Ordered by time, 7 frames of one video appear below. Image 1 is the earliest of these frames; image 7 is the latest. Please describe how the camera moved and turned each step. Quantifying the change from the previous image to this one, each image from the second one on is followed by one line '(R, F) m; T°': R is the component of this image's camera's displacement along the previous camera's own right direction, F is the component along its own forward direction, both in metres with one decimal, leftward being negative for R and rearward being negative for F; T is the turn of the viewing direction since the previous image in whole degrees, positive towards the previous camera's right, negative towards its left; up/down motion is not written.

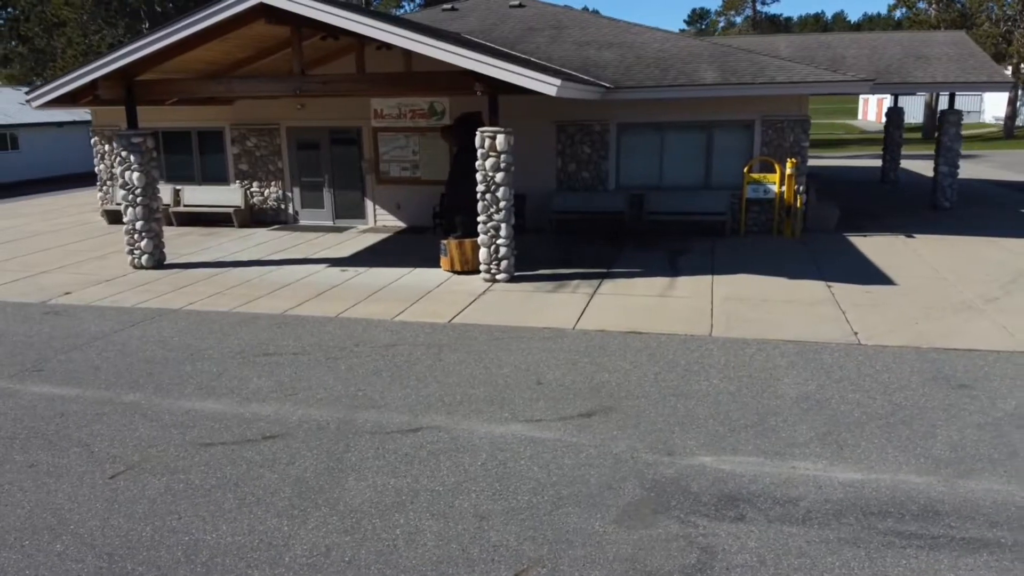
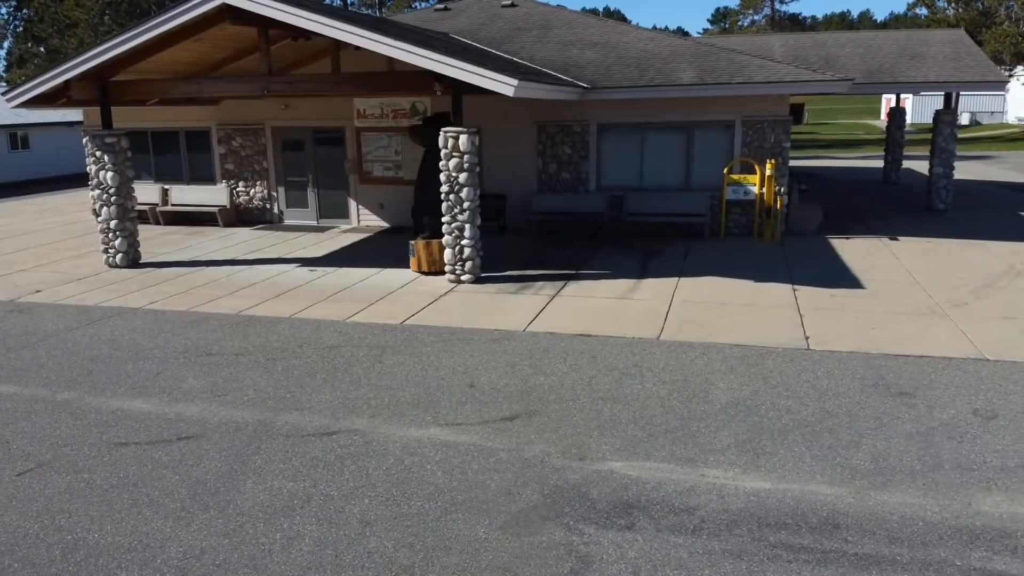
(+0.9, +0.1) m; -2°
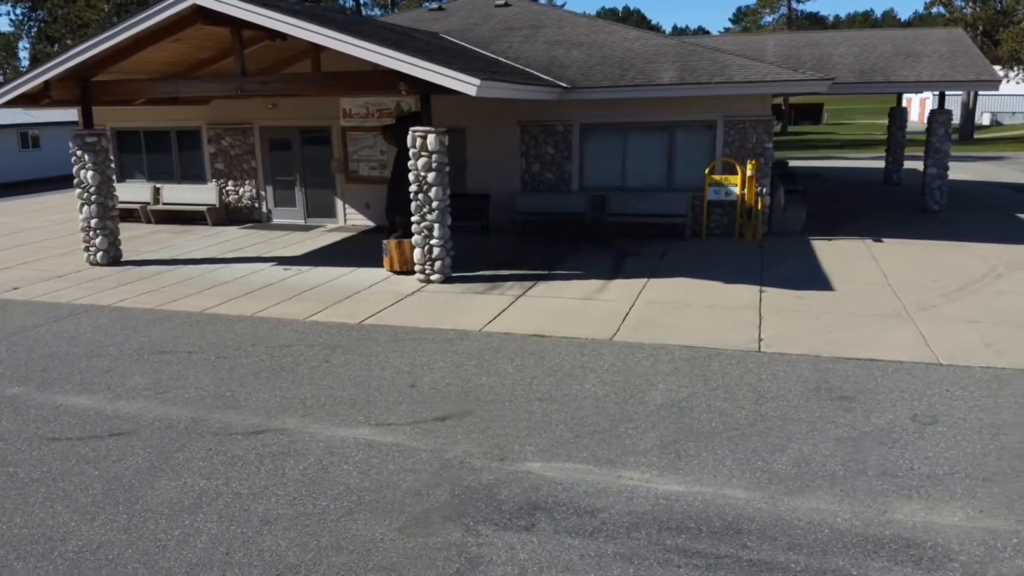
(+0.8, 0.0) m; -2°
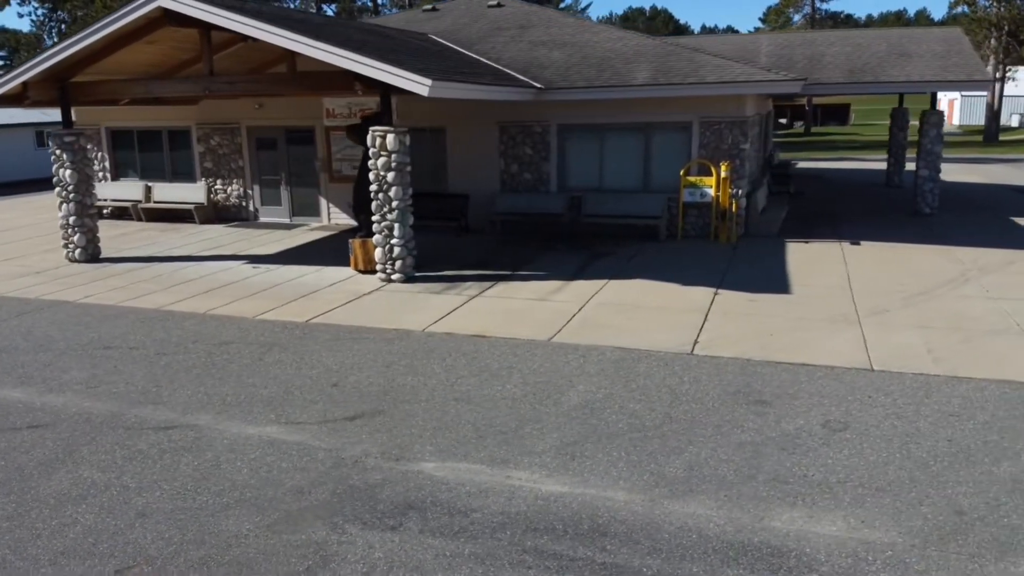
(+1.0, 0.0) m; -2°
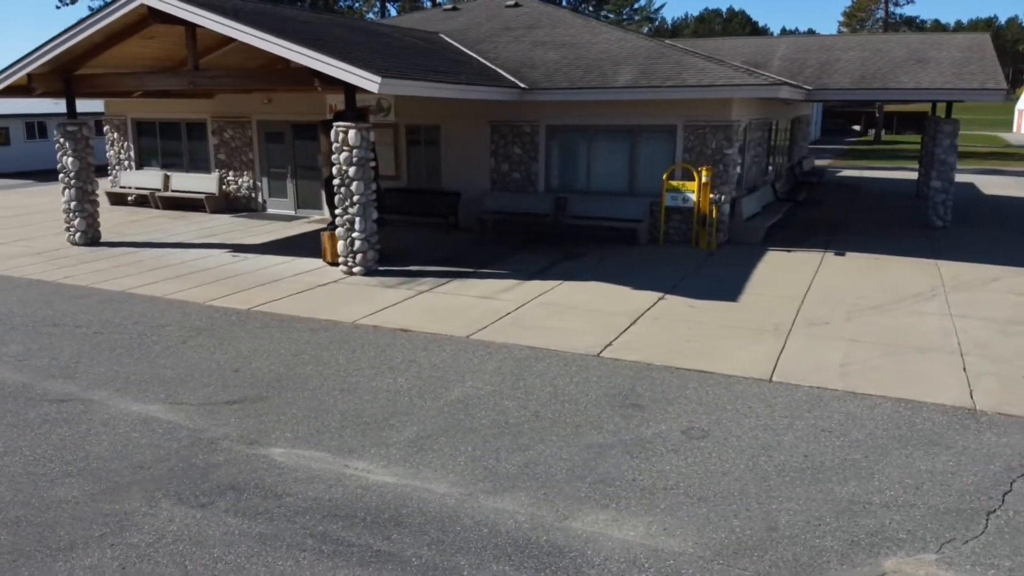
(+1.7, 0.0) m; -5°
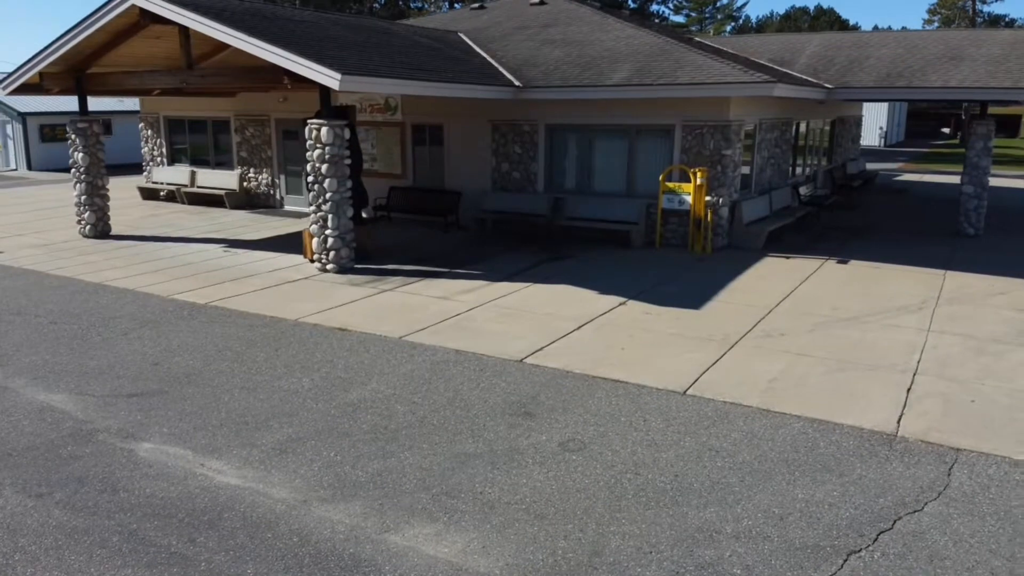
(+1.6, +0.3) m; -6°
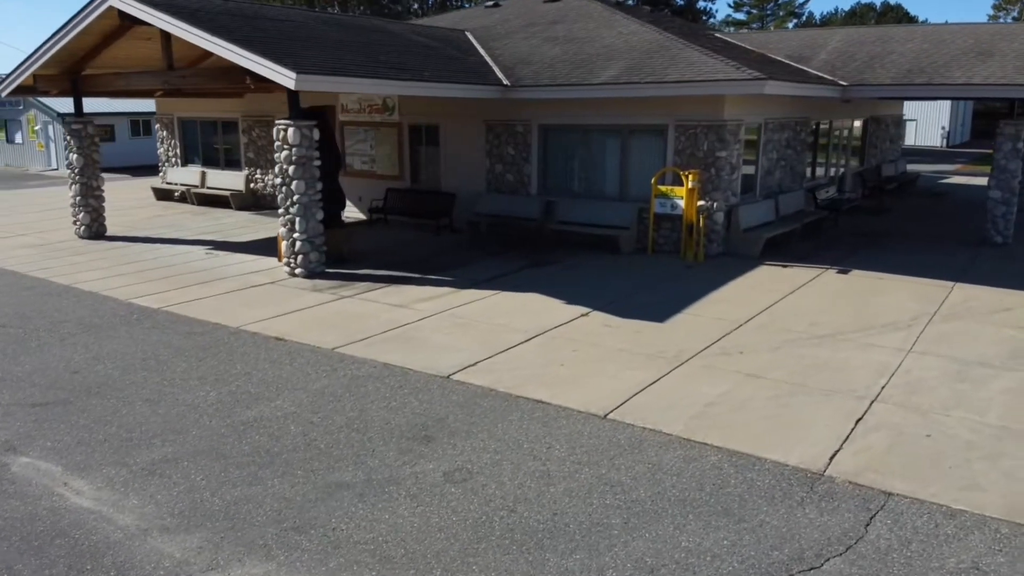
(+1.3, +0.5) m; -4°
